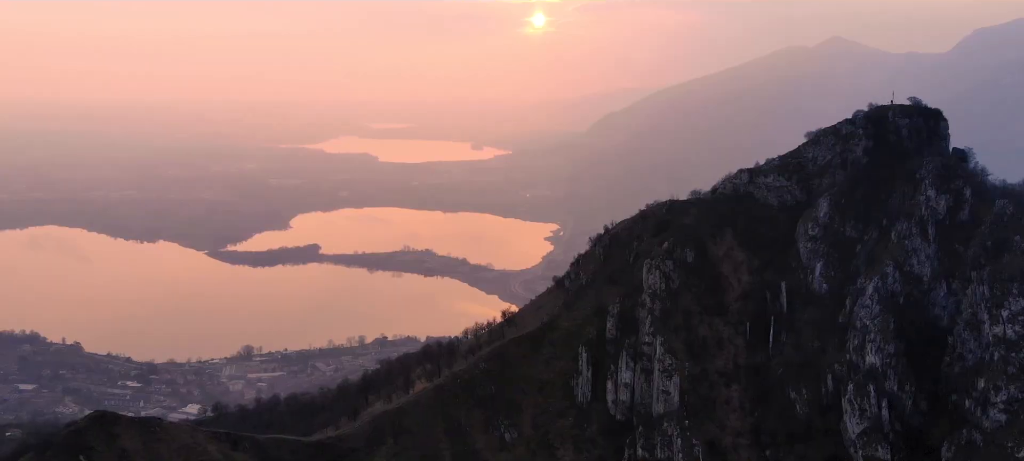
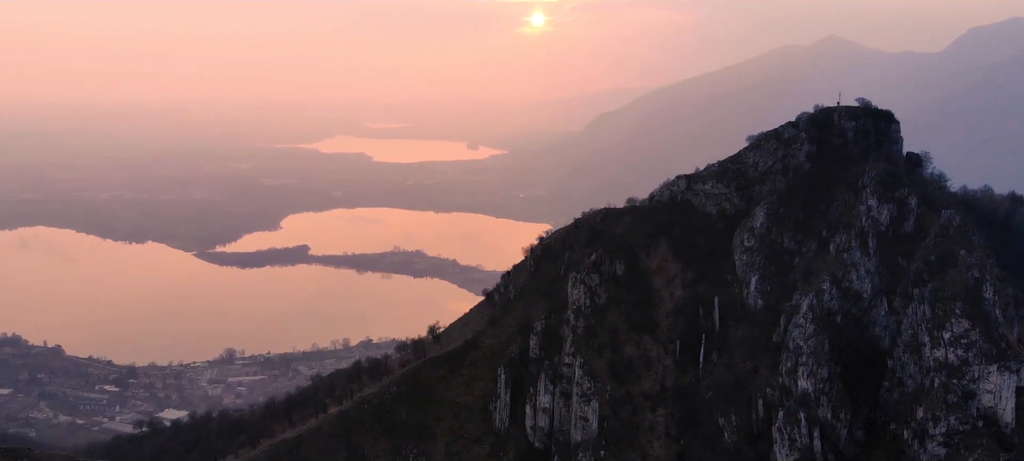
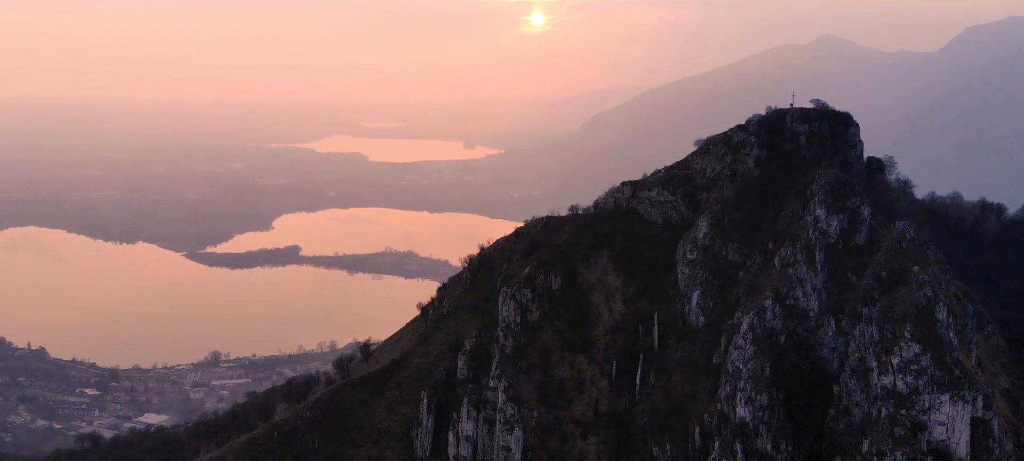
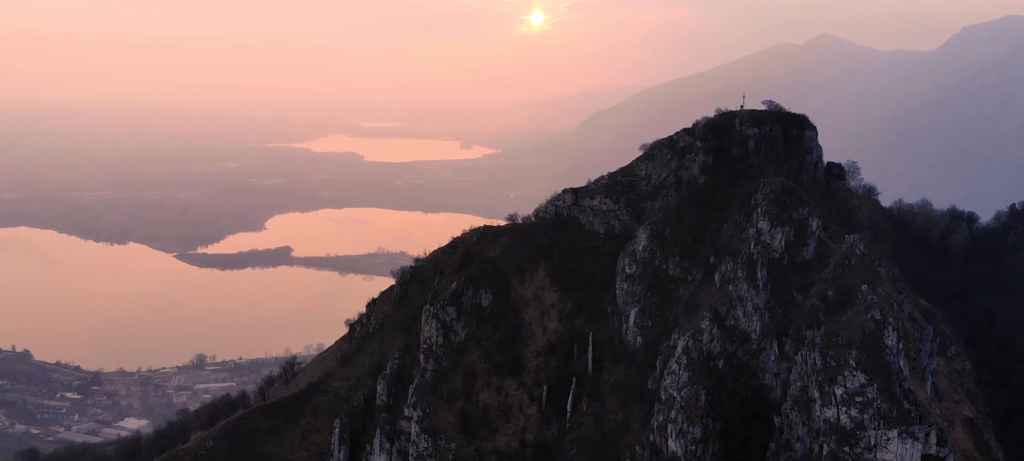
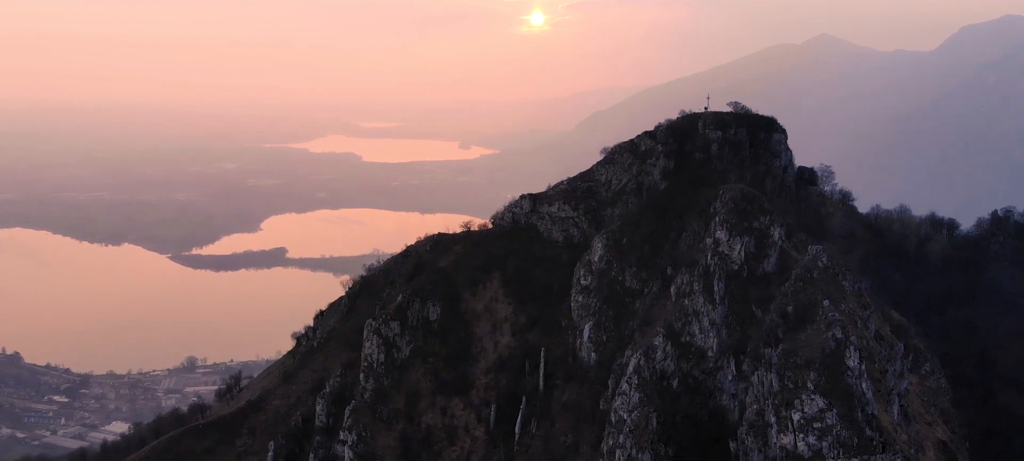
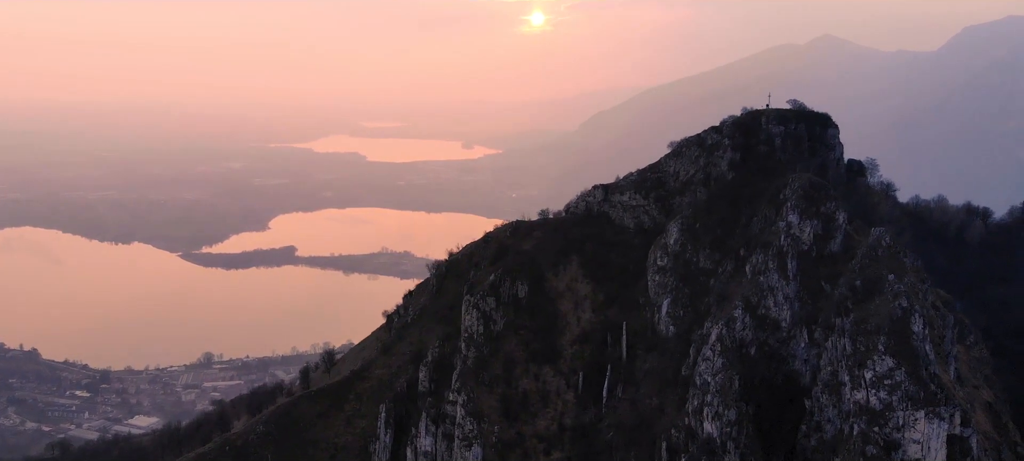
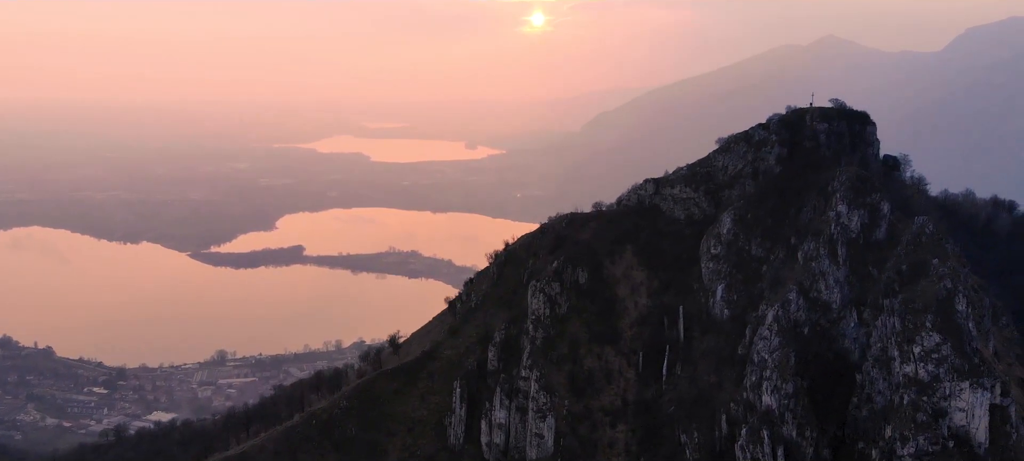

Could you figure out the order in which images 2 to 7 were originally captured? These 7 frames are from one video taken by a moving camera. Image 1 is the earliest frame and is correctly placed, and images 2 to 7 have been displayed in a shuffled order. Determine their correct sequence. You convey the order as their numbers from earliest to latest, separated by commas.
2, 7, 3, 6, 4, 5
